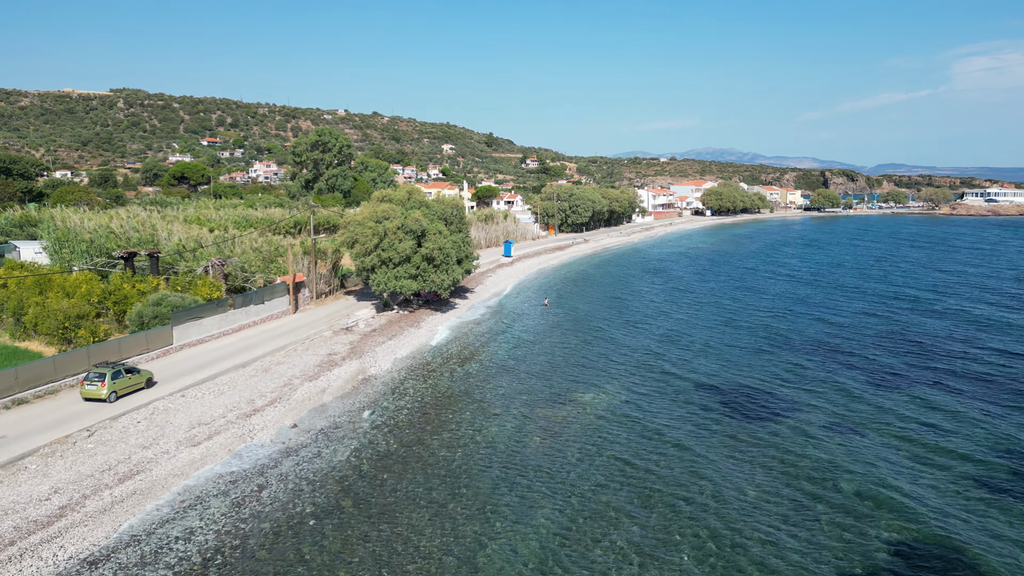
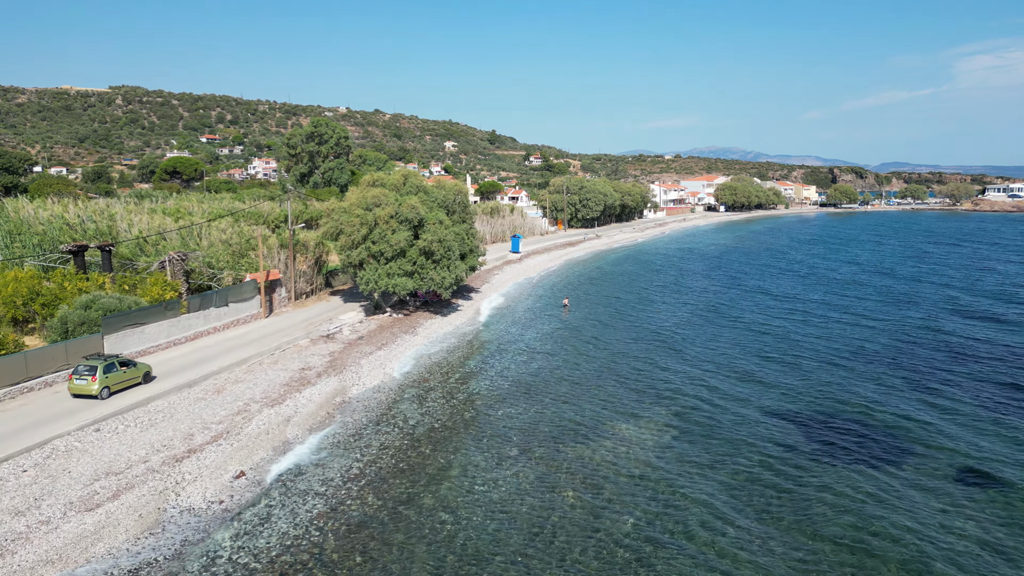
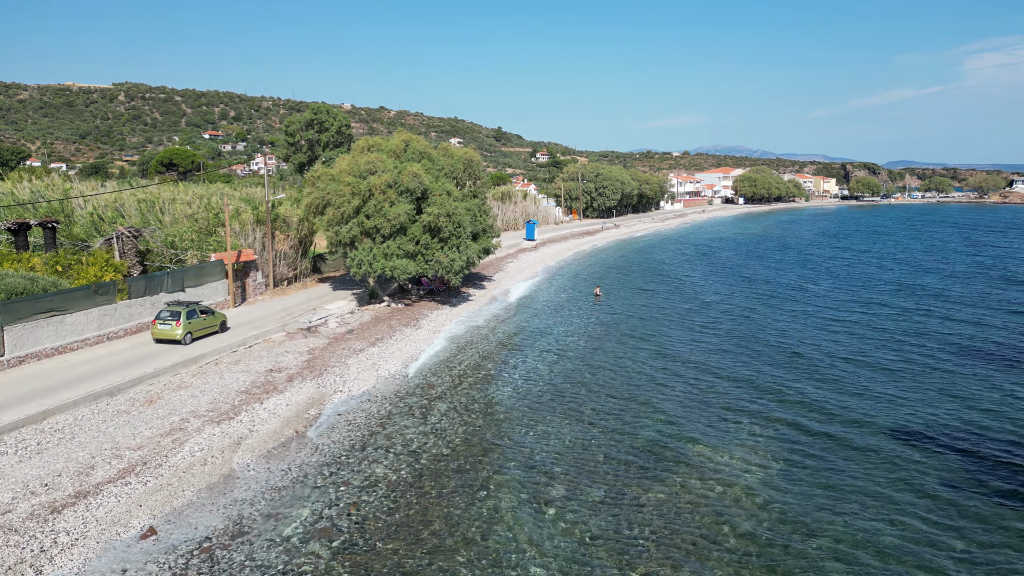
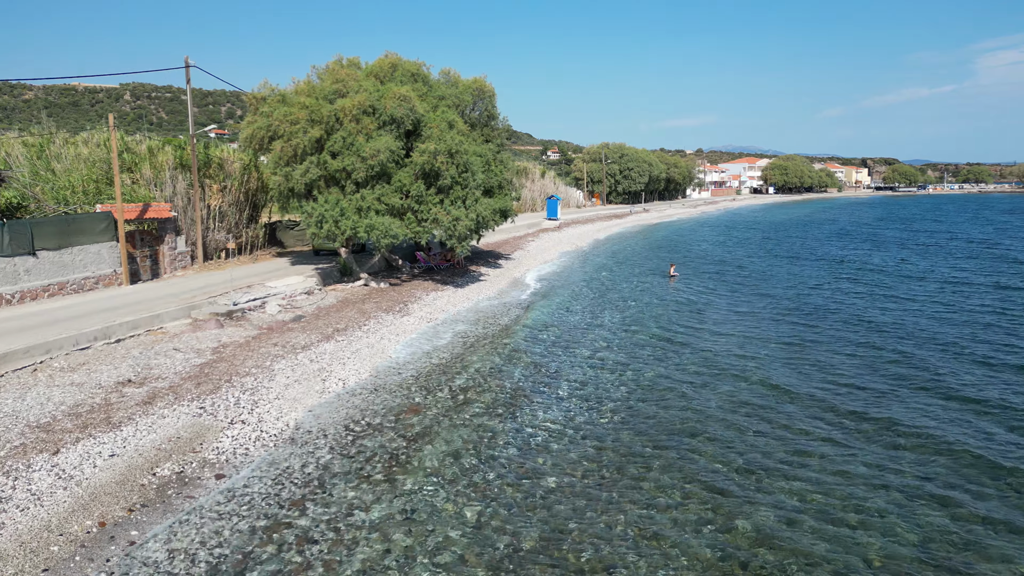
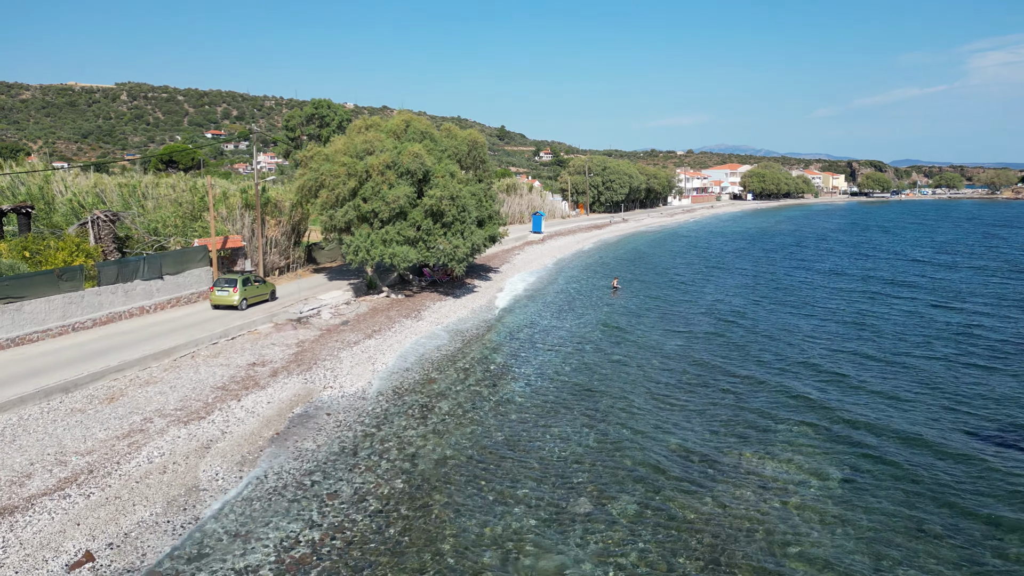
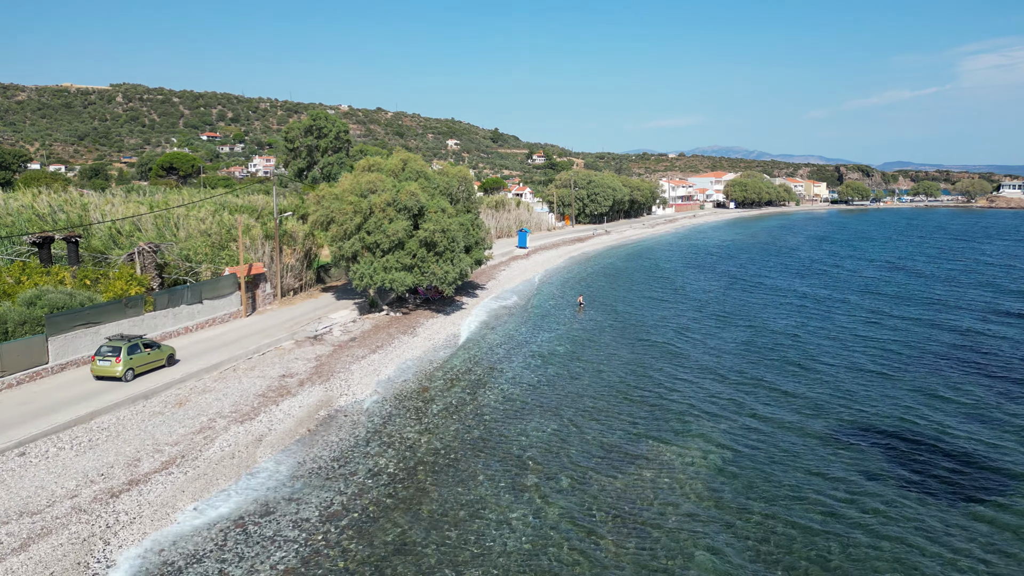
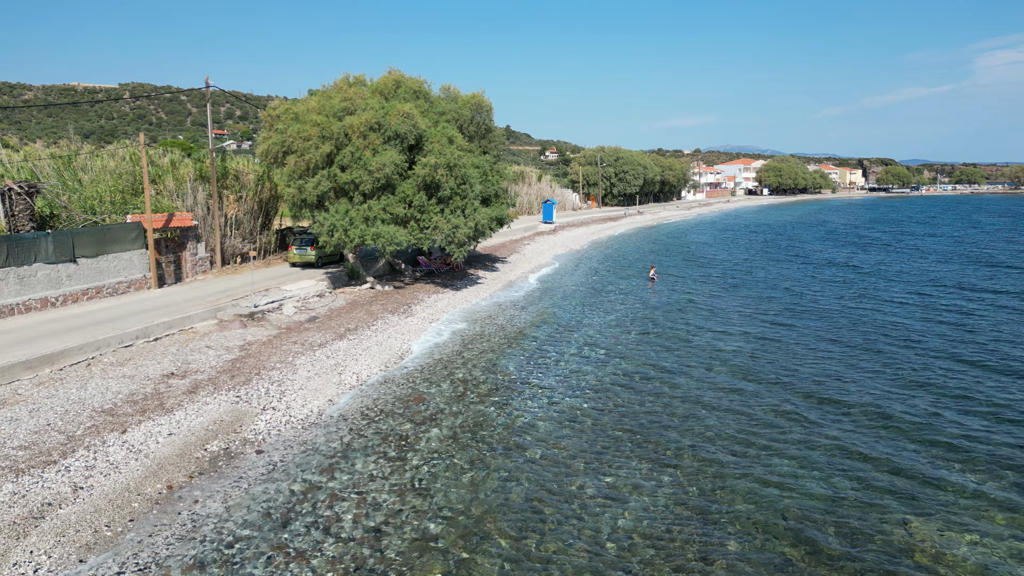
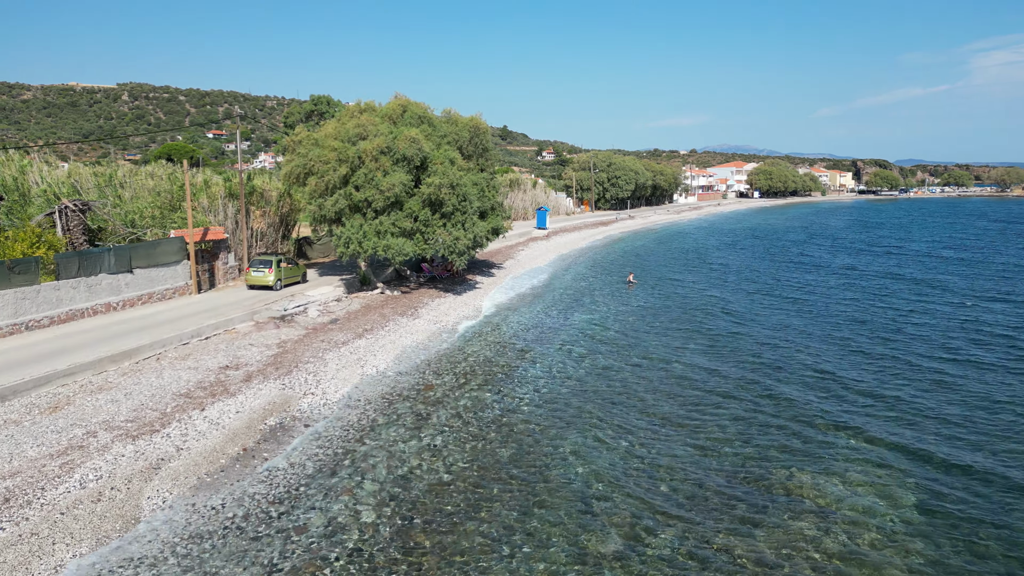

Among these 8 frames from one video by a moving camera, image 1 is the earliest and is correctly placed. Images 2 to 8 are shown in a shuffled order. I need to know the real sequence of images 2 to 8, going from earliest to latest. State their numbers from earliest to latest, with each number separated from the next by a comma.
2, 6, 3, 5, 8, 7, 4
